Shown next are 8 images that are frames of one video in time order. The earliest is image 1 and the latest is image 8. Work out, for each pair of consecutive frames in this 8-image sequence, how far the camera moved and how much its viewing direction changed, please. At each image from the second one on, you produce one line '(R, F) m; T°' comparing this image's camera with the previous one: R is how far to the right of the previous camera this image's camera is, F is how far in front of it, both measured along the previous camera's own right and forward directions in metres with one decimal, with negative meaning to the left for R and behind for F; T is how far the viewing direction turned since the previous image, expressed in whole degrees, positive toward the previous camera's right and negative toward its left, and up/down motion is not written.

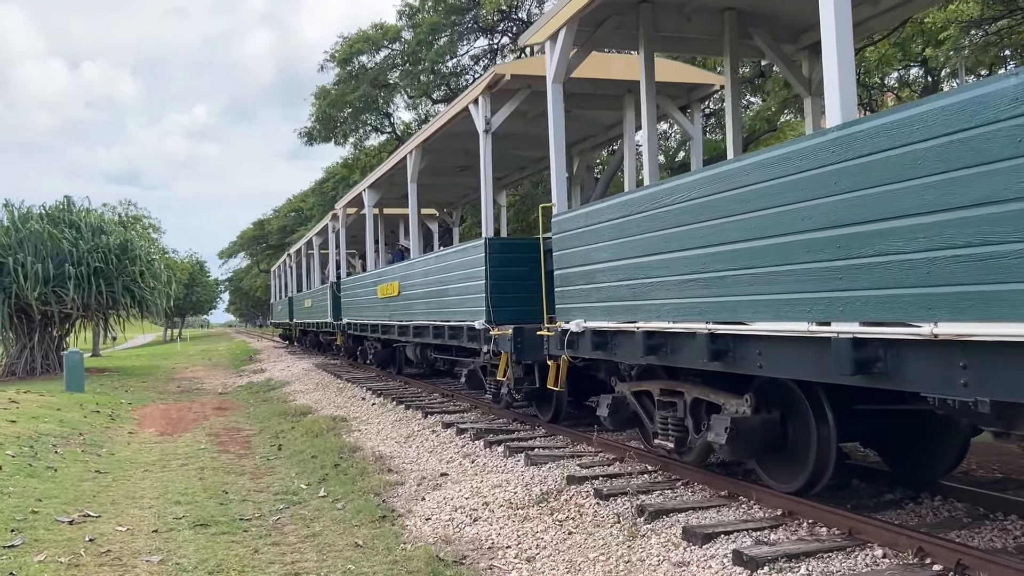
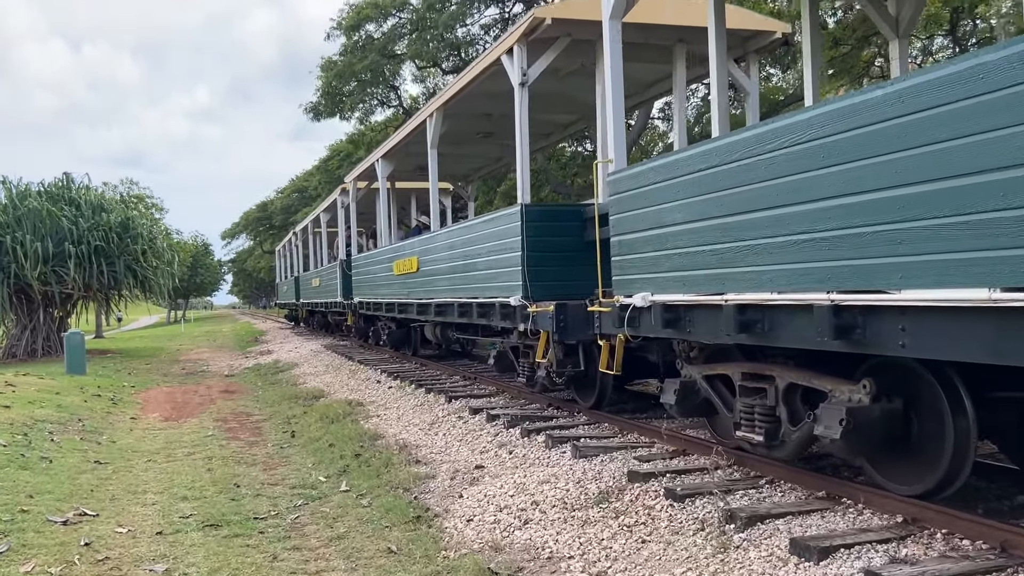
(-0.3, +0.7) m; 0°
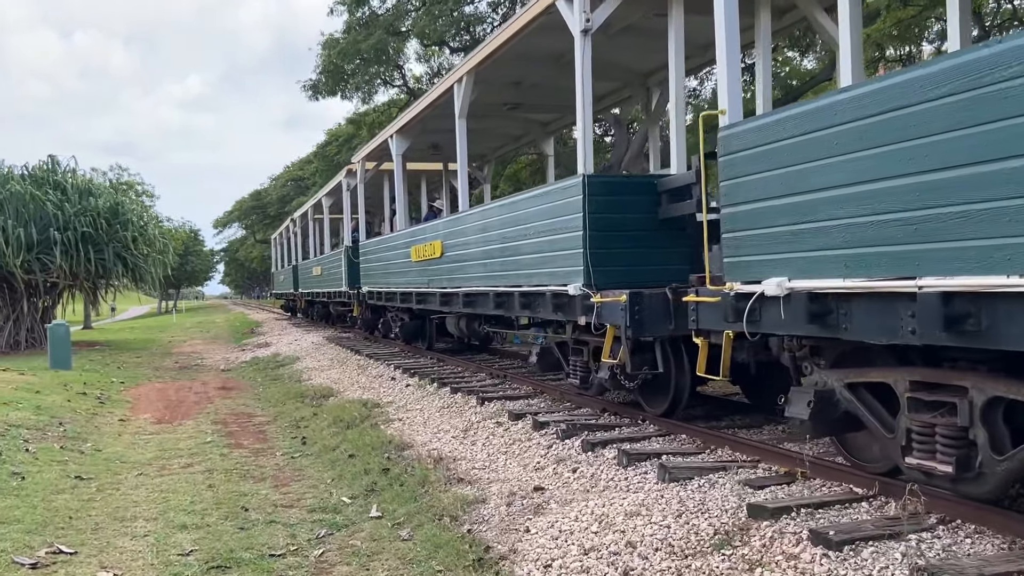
(-0.4, +1.0) m; +1°
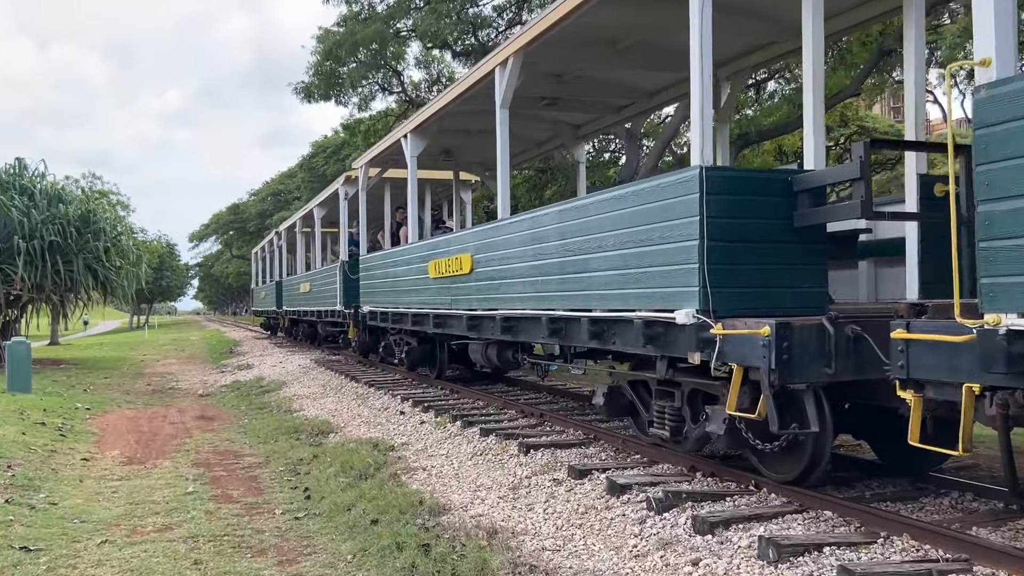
(-0.5, +1.3) m; +1°
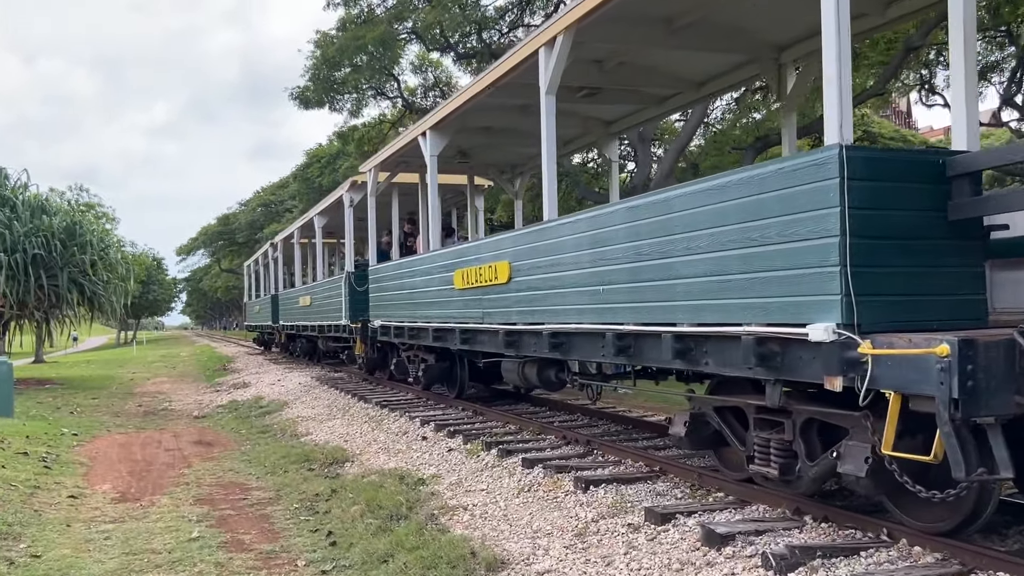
(-0.4, +0.8) m; +1°
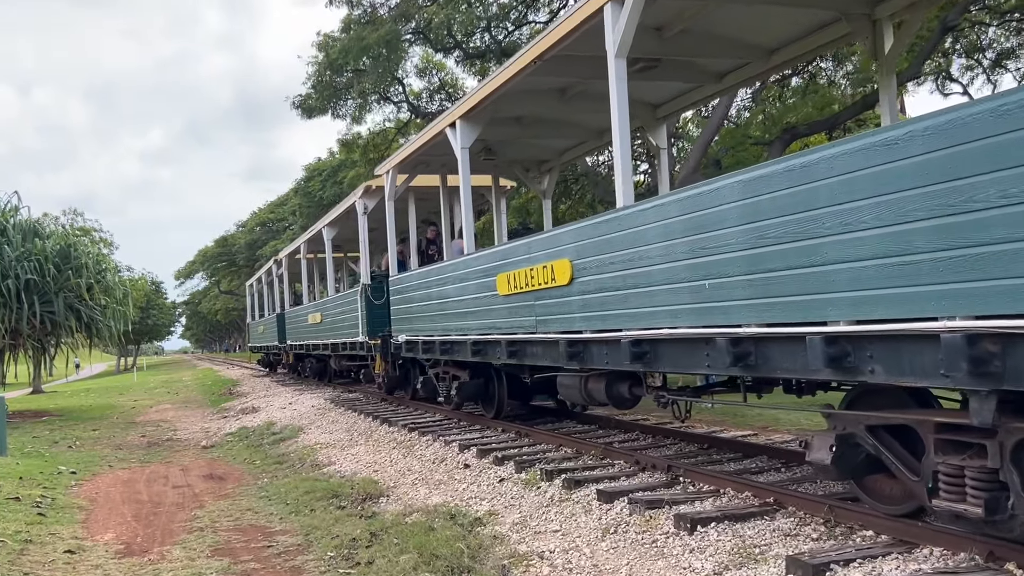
(-0.4, +1.0) m; 0°
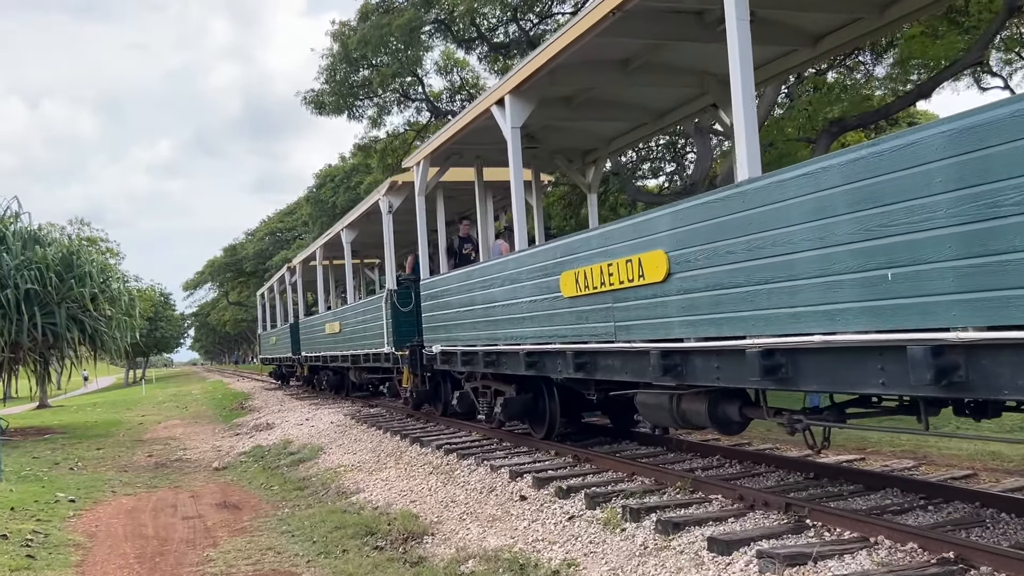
(-0.4, +1.0) m; 0°
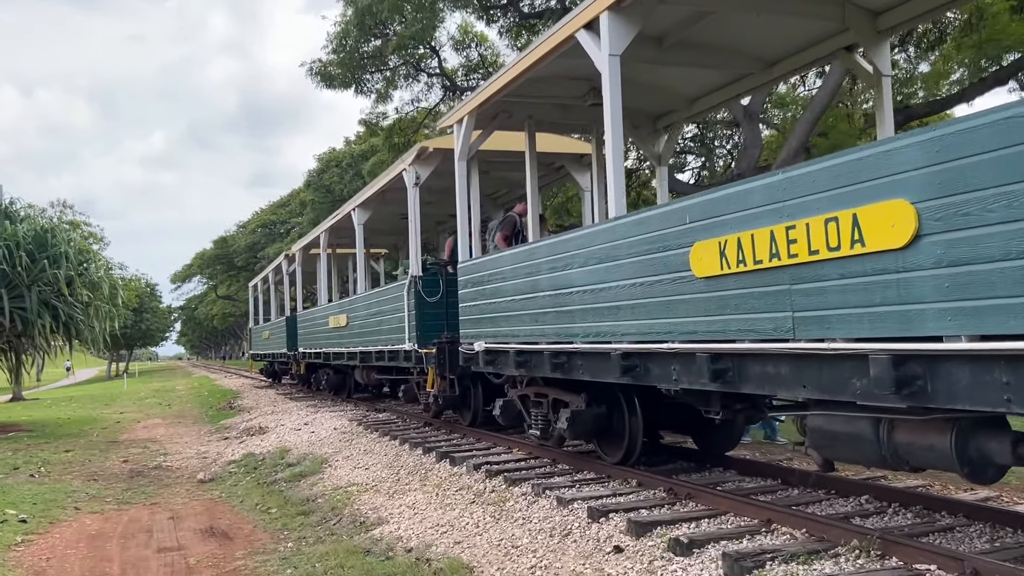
(-0.6, +1.6) m; +1°
